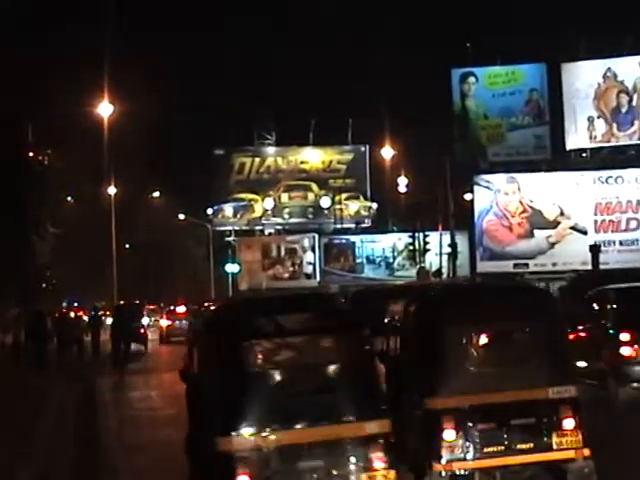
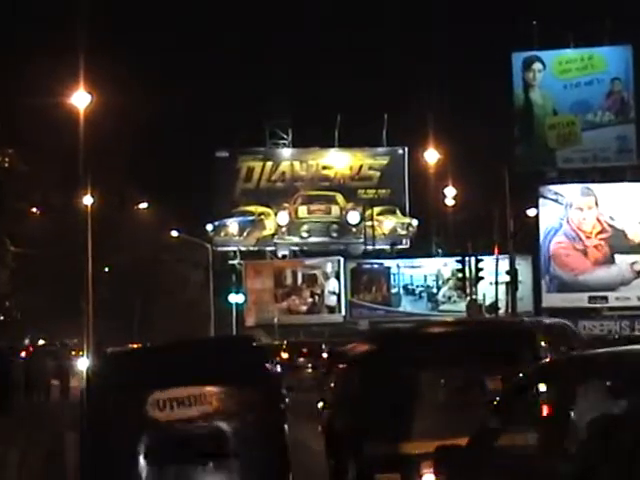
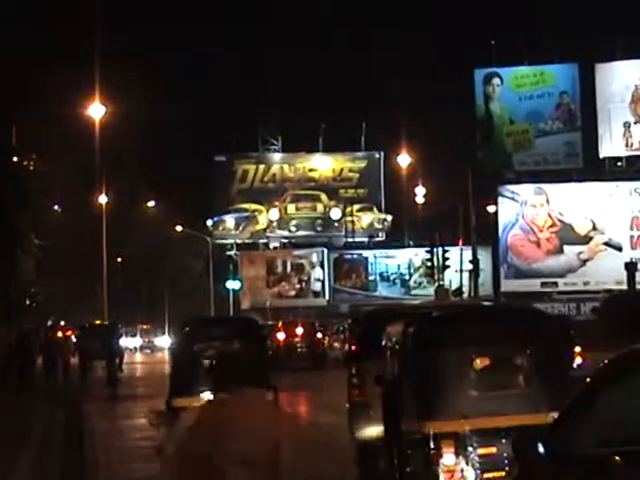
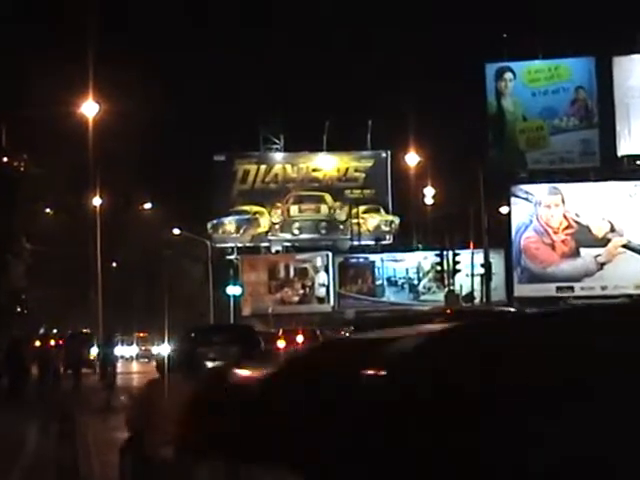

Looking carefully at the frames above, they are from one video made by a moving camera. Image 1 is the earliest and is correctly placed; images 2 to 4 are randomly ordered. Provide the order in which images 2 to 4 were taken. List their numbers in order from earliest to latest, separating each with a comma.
3, 4, 2
